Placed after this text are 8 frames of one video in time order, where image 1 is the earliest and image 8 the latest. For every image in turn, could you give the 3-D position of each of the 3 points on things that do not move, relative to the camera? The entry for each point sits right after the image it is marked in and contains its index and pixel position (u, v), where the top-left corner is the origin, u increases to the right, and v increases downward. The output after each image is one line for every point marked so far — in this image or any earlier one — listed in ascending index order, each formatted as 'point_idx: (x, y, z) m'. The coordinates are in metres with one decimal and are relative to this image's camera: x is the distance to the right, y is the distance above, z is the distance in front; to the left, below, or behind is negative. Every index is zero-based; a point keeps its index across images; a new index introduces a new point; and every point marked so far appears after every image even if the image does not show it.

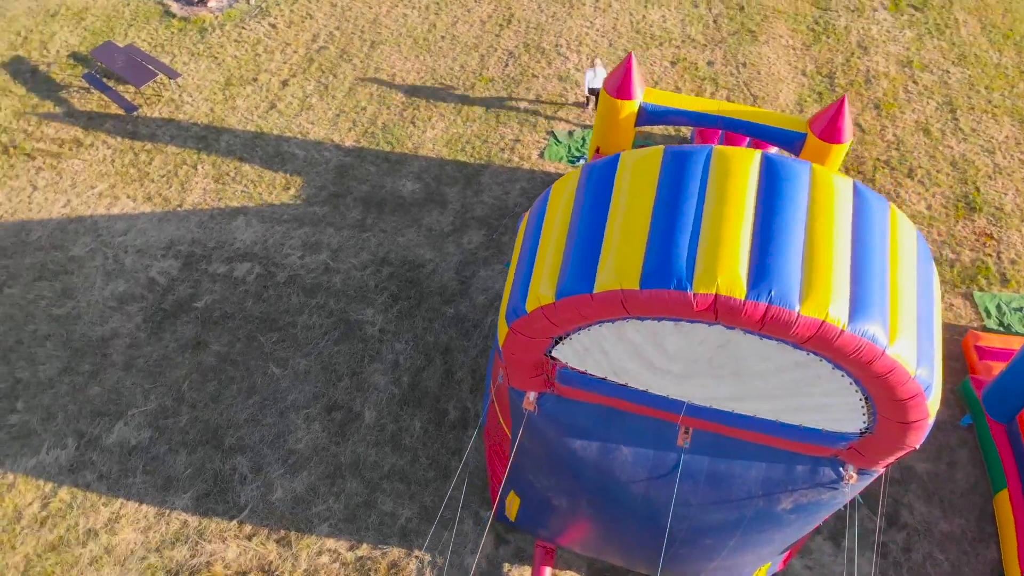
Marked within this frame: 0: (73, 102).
0: (-4.3, +1.8, +8.8) m
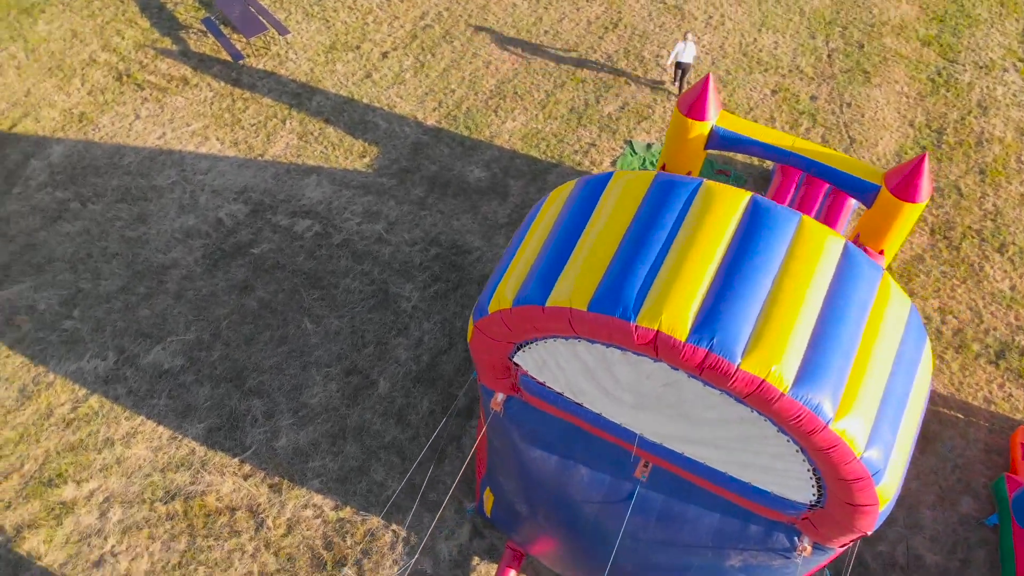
0: (-3.4, +2.5, +9.4) m
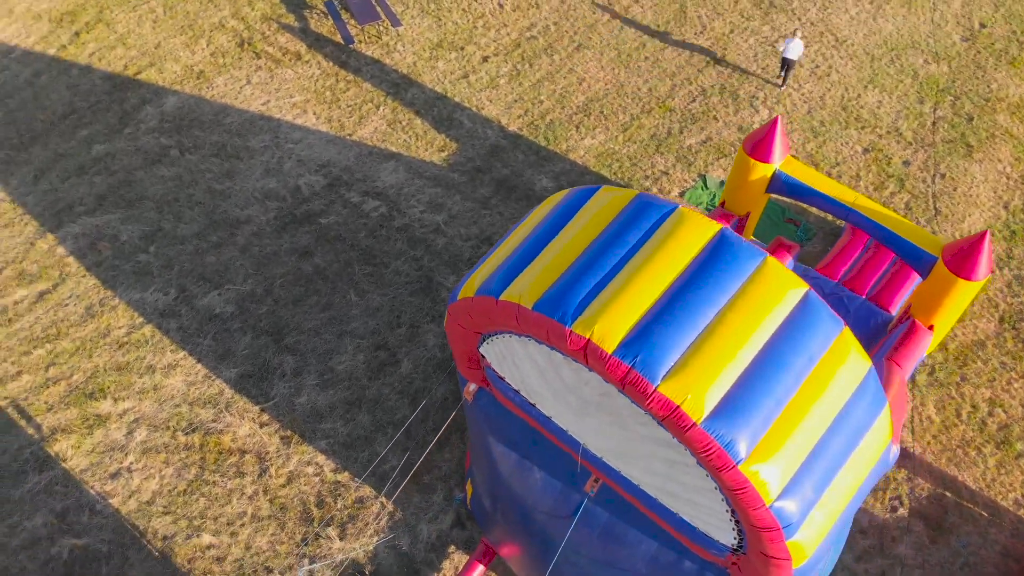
0: (-2.3, +3.0, +10.0) m
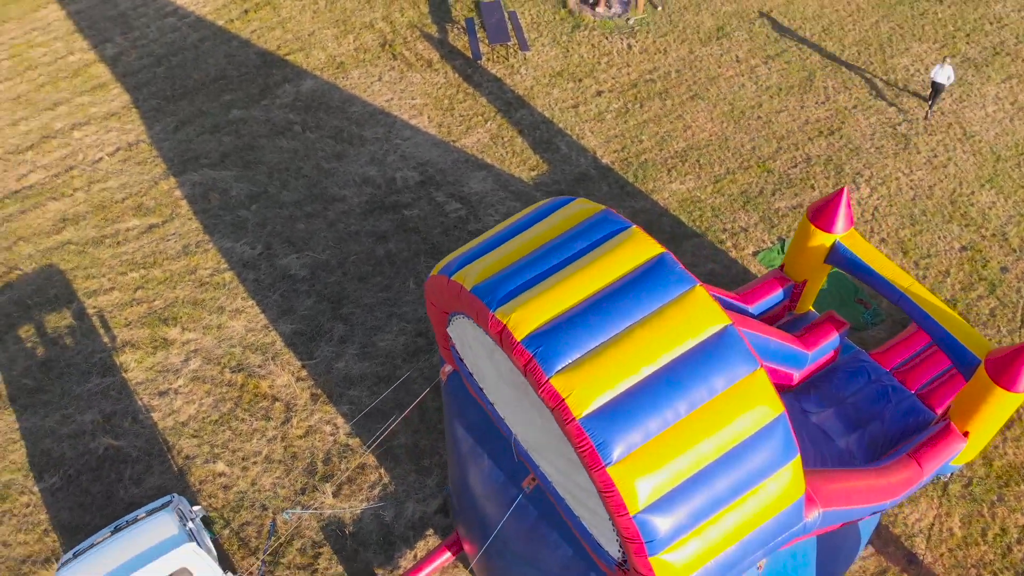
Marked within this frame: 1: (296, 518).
0: (-0.8, +3.0, +10.7) m
1: (-1.7, -1.7, +6.9) m
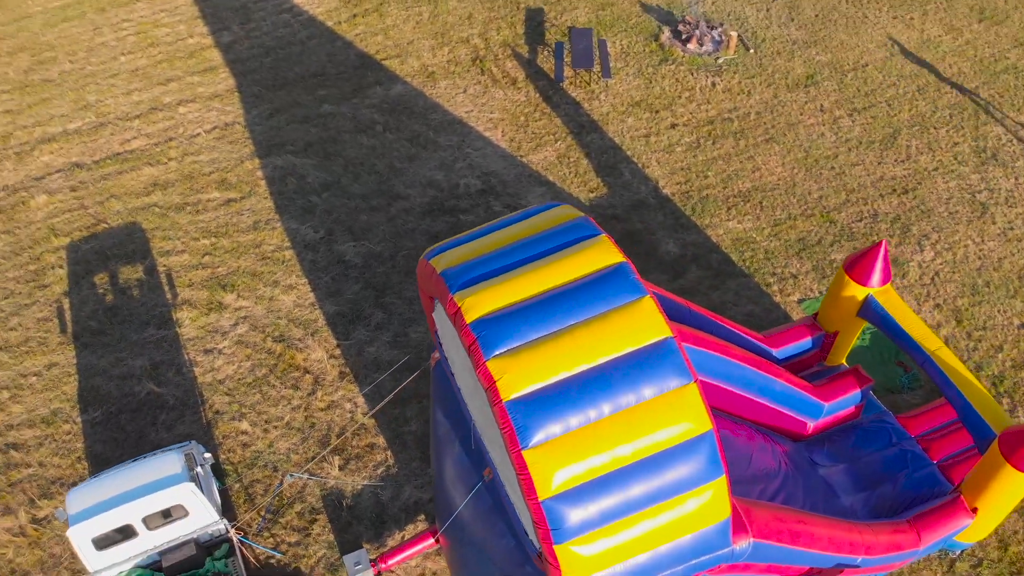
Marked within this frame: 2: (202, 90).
0: (+0.3, +2.9, +11.1) m
1: (-1.7, -1.6, +7.3) m
2: (-3.5, +2.2, +10.3) m
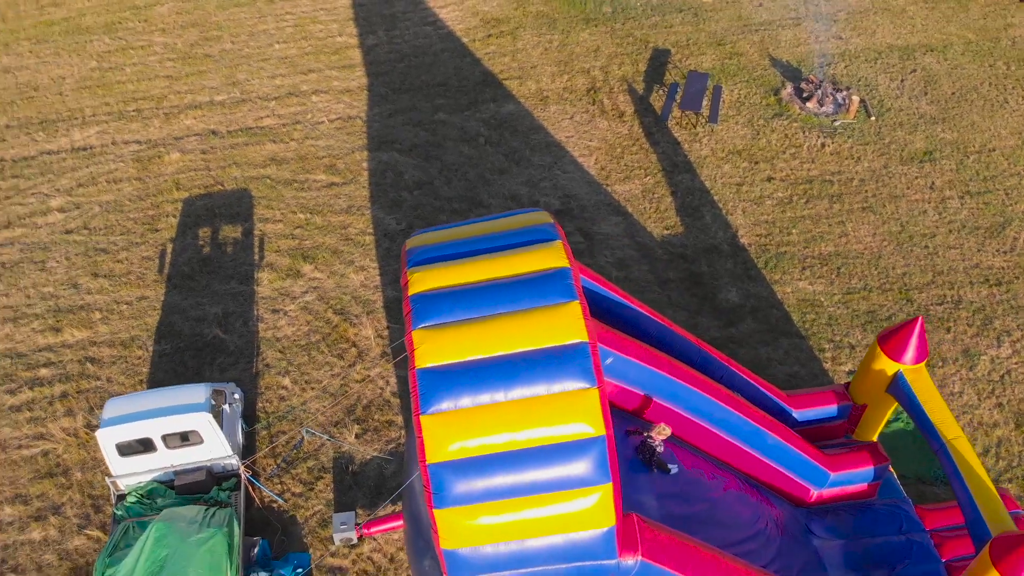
0: (+1.8, +2.4, +11.3) m
1: (-1.7, -1.3, +7.8) m
2: (-2.2, +2.5, +11.2) m
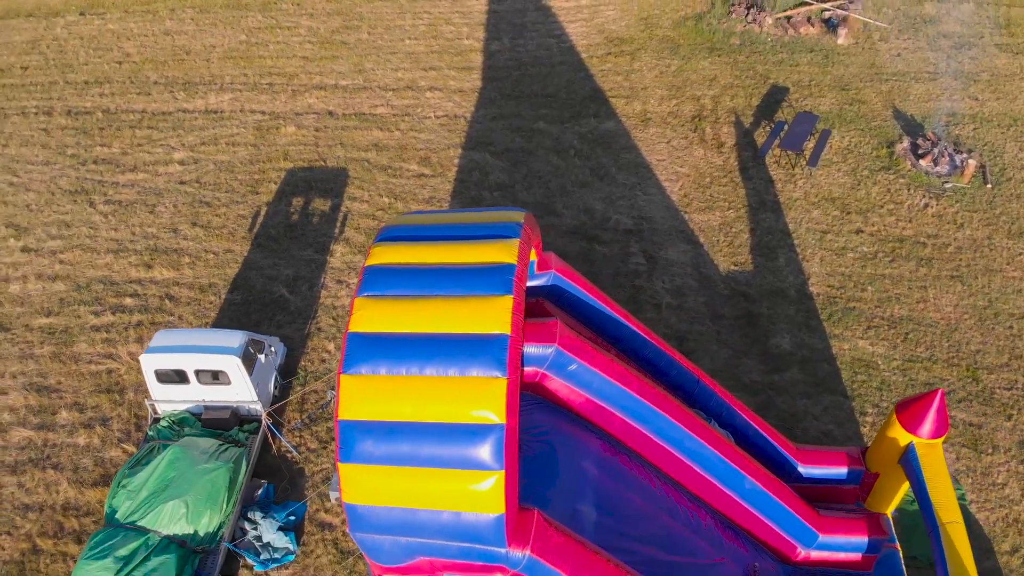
0: (+3.0, +1.9, +11.1) m
1: (-1.6, -1.1, +8.3) m
2: (-0.8, +2.7, +11.8) m
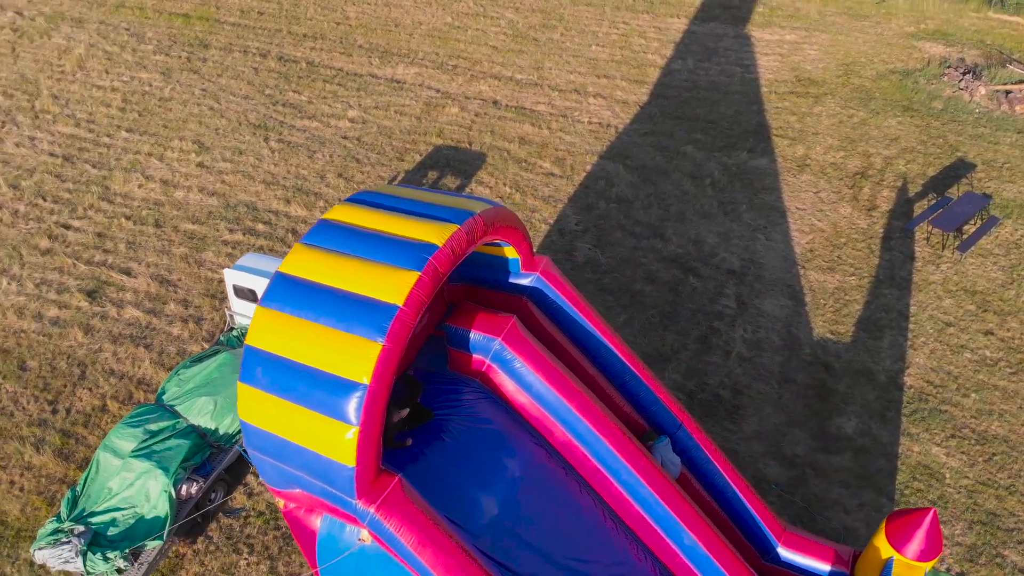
0: (+4.6, +1.0, +10.1) m
1: (-1.2, -0.7, +8.9) m
2: (+1.4, +2.6, +11.9) m
